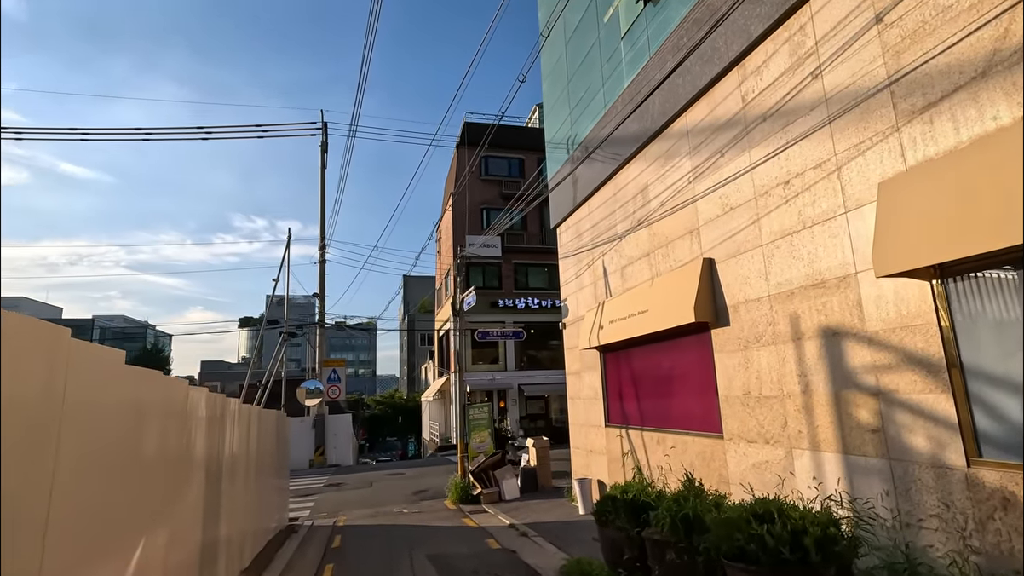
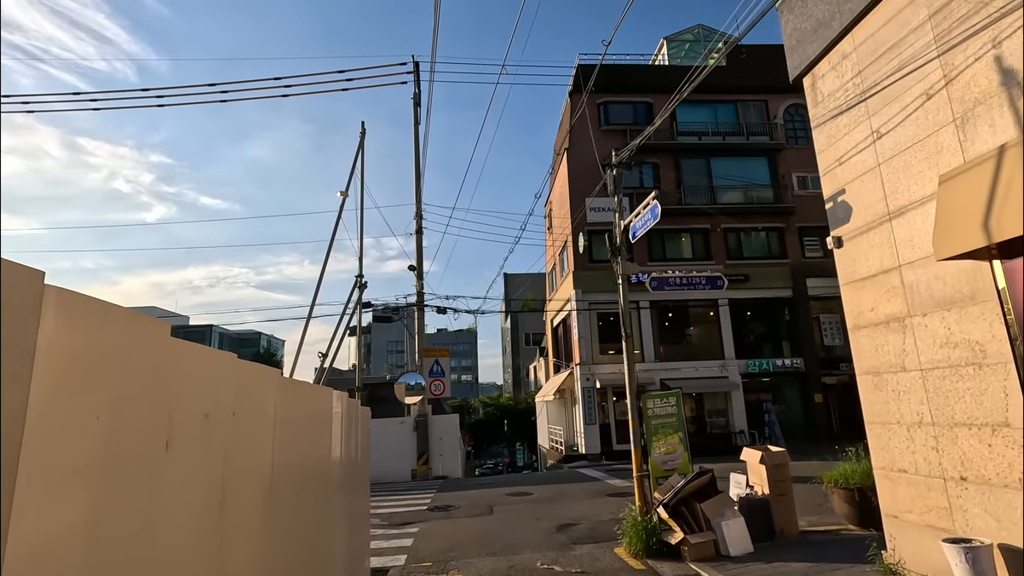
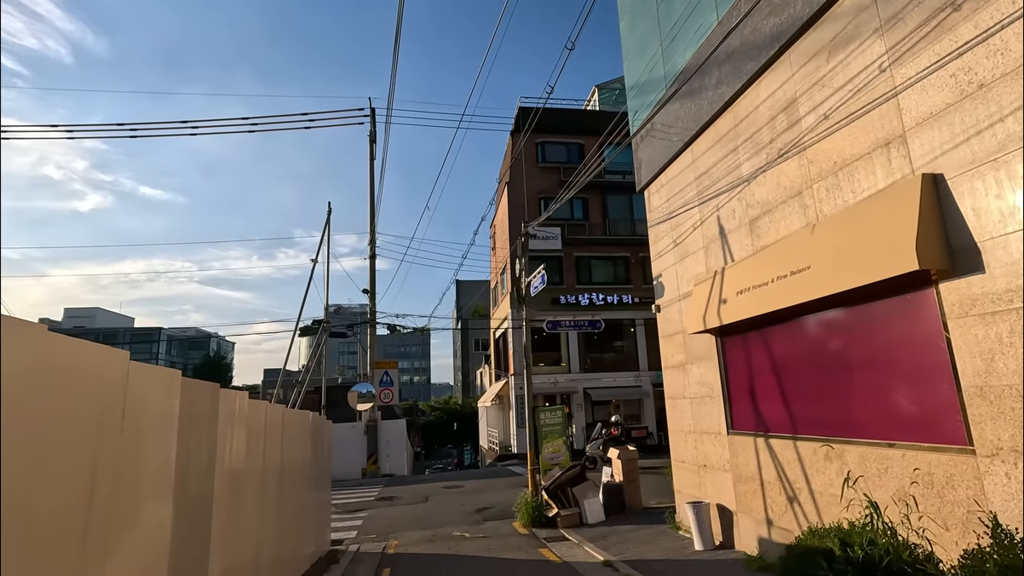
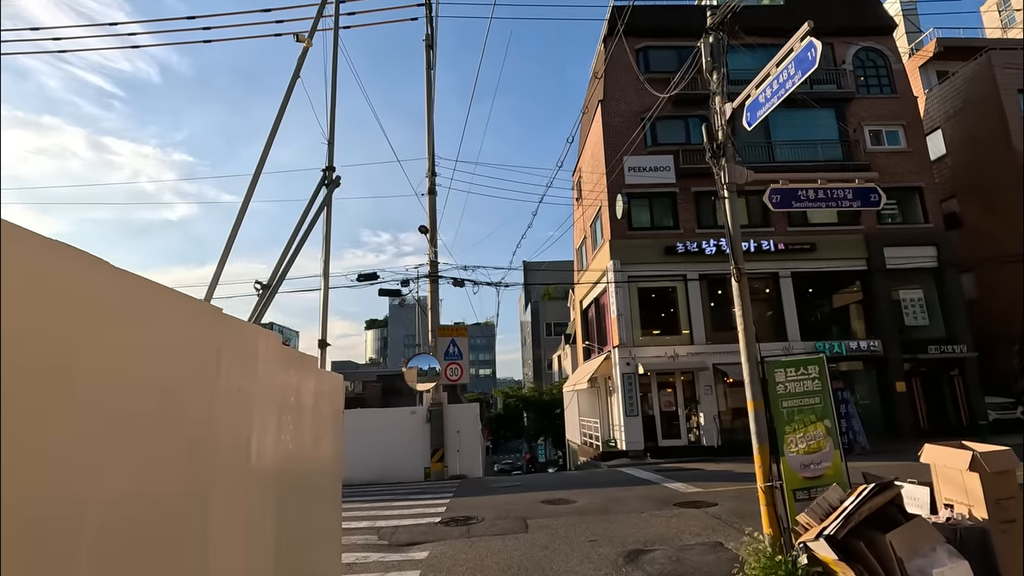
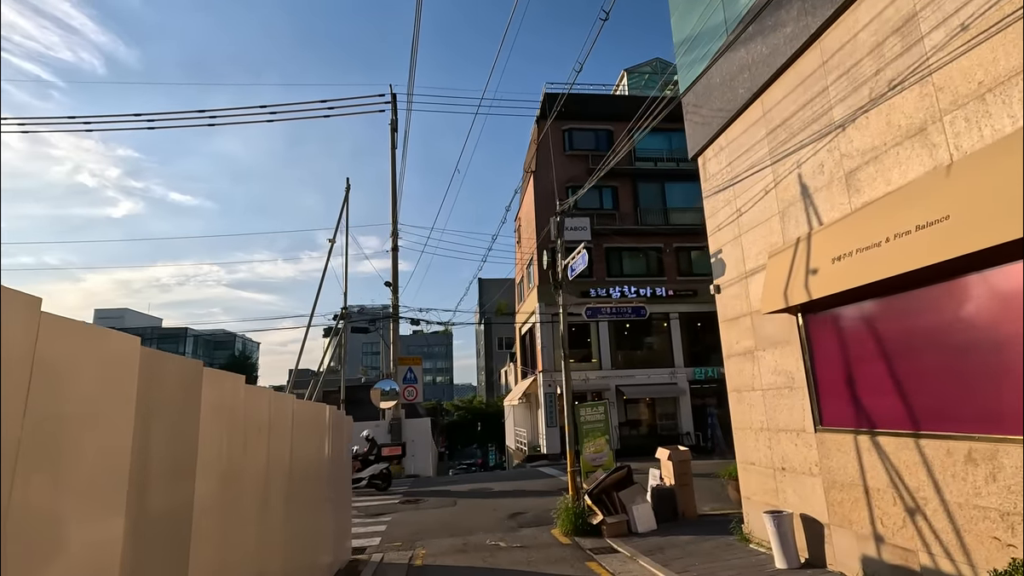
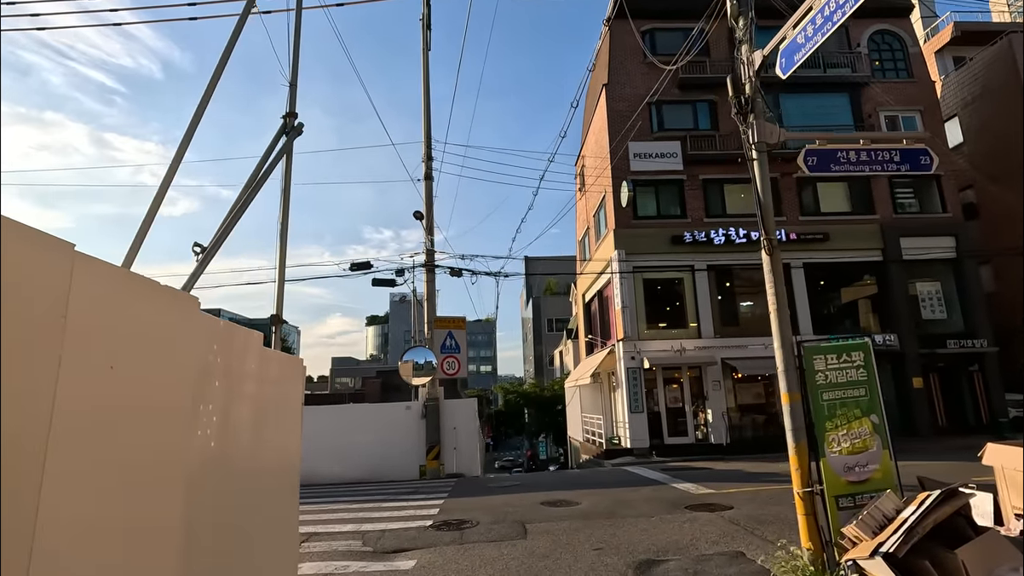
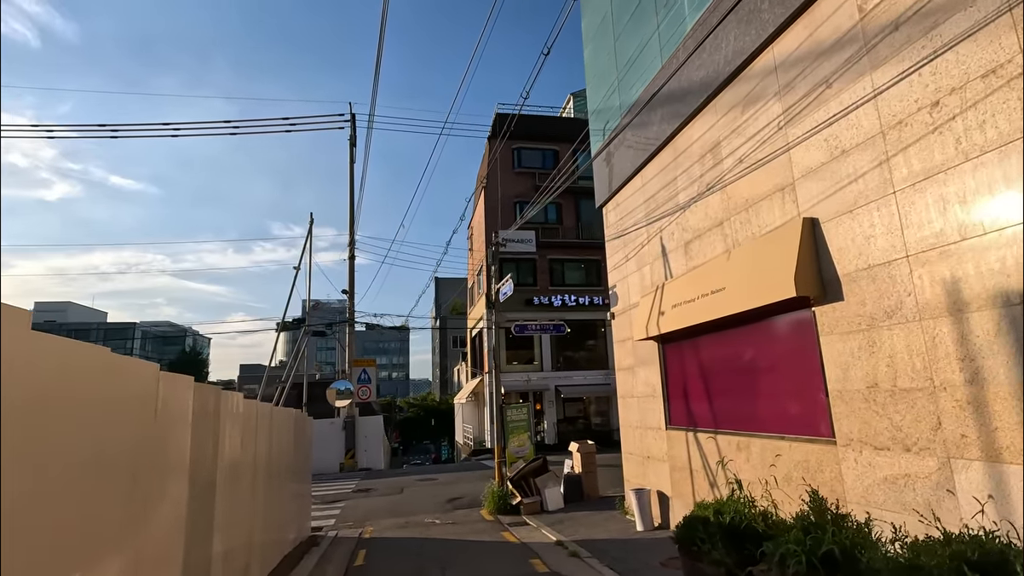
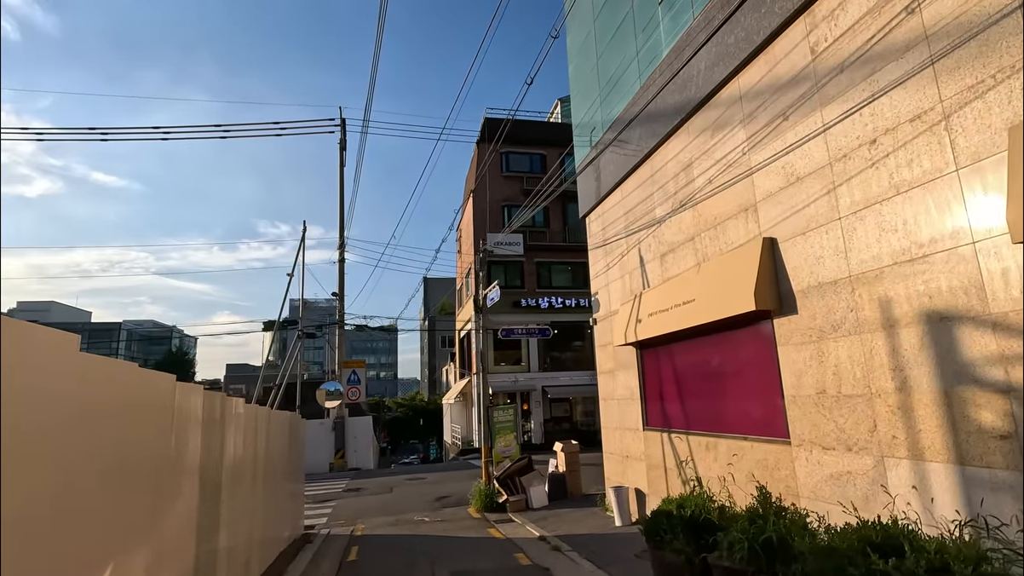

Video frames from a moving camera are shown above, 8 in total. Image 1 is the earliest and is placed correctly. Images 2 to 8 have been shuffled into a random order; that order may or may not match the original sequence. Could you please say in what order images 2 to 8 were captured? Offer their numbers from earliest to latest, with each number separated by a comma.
8, 7, 3, 5, 2, 4, 6
